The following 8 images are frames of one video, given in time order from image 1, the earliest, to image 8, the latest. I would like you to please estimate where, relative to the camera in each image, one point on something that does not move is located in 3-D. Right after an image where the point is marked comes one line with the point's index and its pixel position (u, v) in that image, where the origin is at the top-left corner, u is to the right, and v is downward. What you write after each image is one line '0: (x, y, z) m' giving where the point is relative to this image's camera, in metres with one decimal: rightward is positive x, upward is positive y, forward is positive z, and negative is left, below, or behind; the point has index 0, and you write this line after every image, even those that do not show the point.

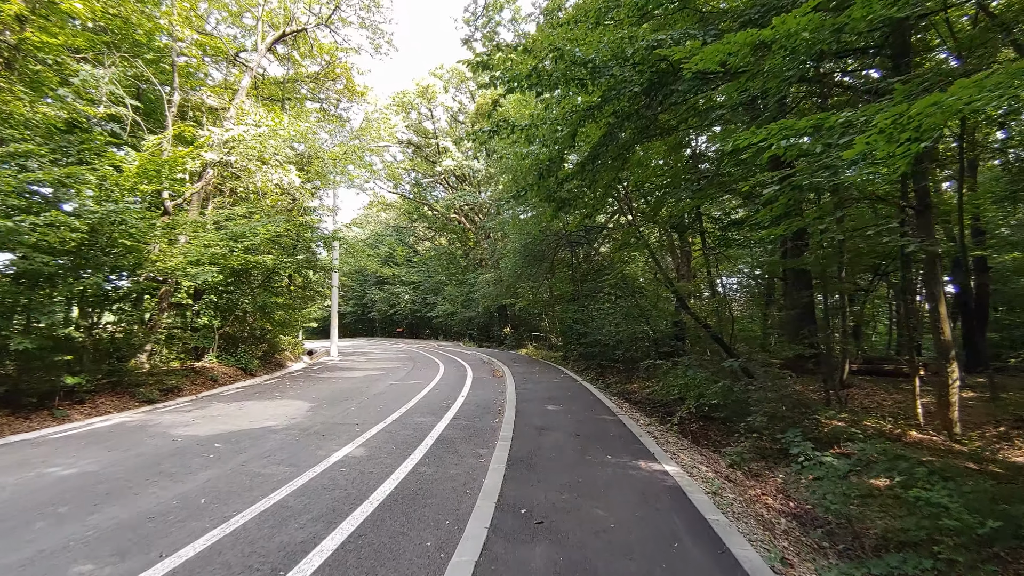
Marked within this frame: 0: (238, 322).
0: (-7.1, -0.9, +14.3) m
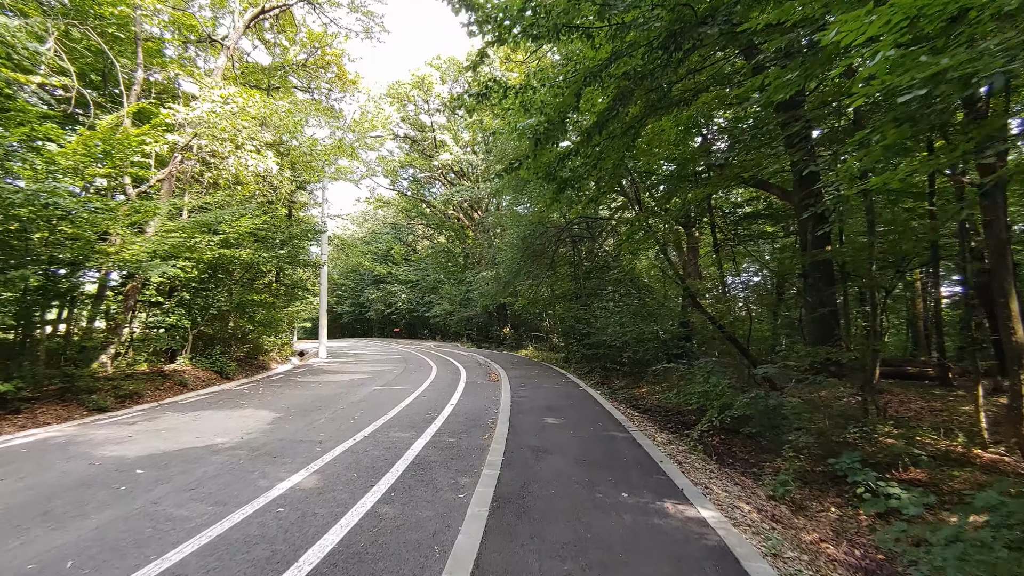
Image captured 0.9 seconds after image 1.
0: (-7.2, -0.8, +13.3) m
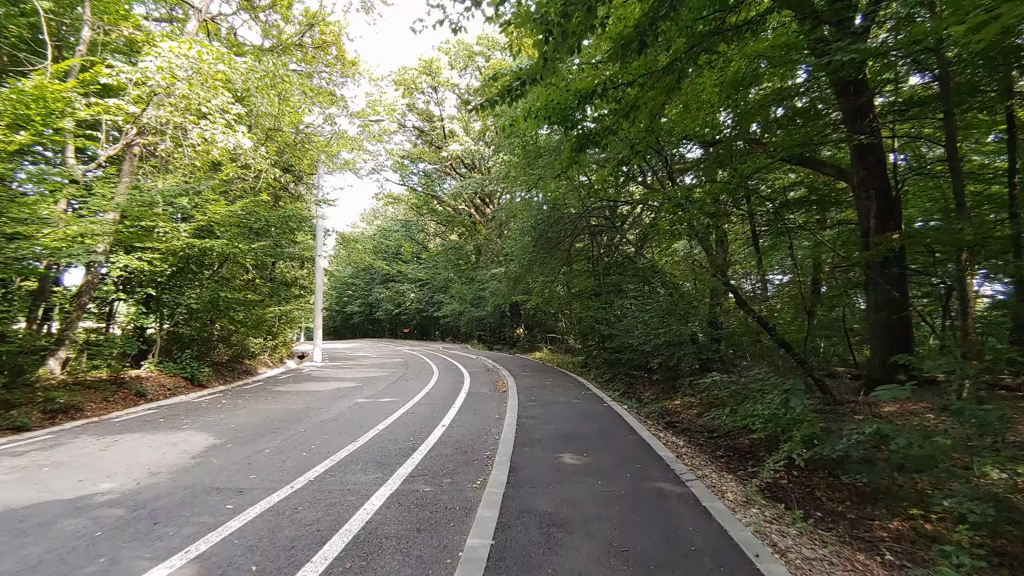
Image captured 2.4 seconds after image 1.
0: (-6.9, -0.7, +11.9) m
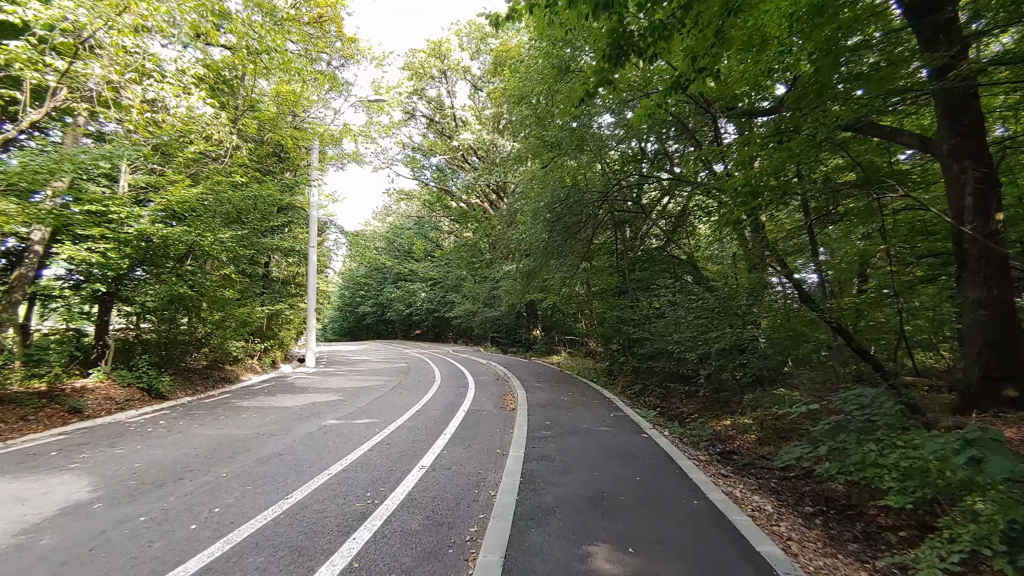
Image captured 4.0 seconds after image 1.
0: (-6.7, -0.6, +10.3) m
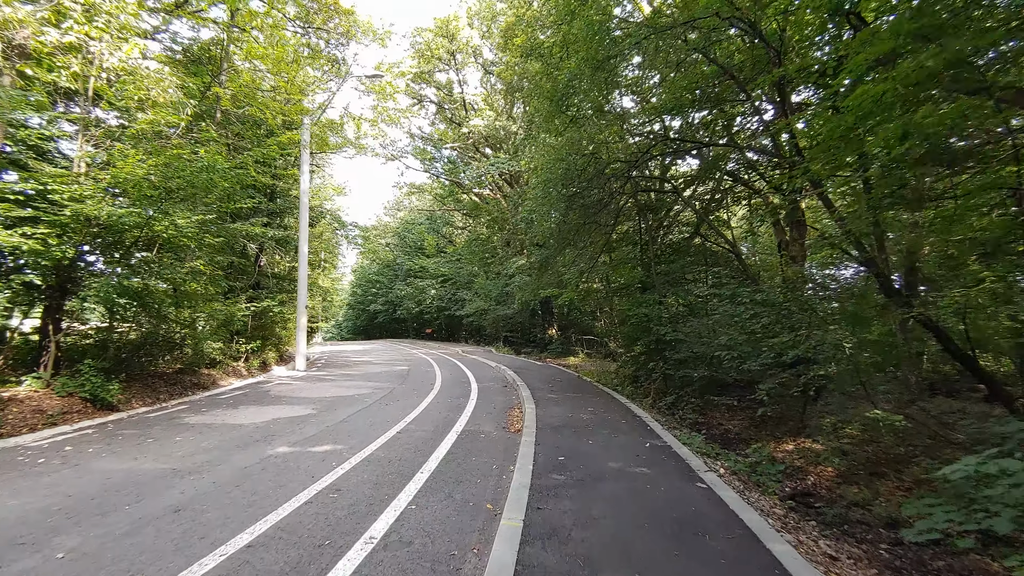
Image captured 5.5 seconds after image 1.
0: (-6.6, -0.5, +9.0) m
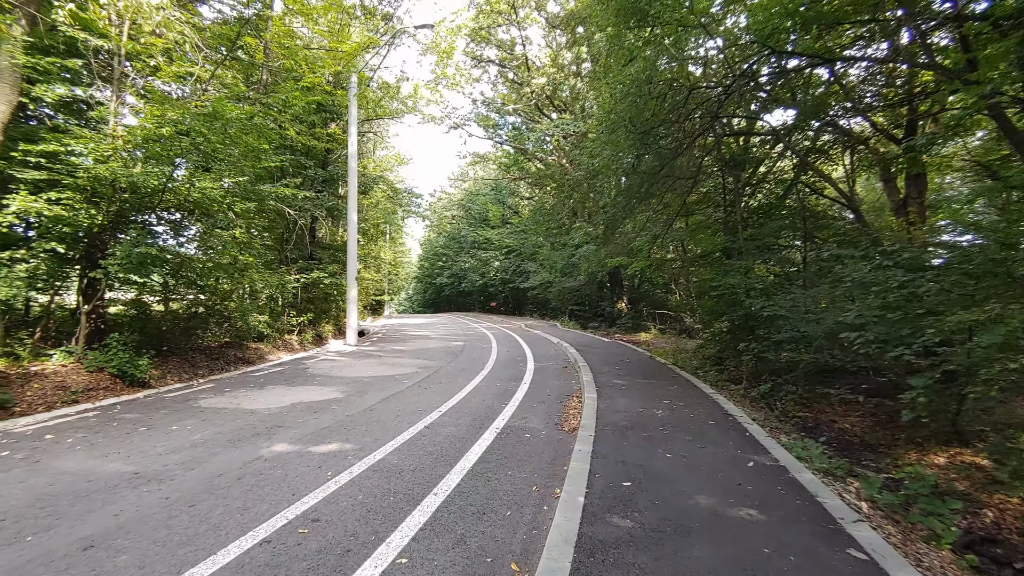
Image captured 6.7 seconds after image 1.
0: (-5.7, -0.1, +8.5) m
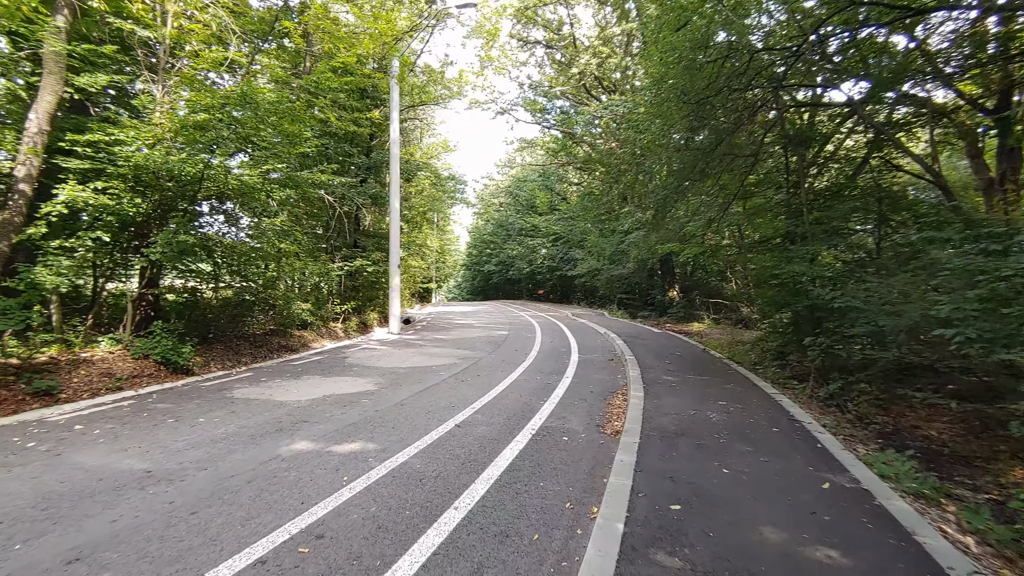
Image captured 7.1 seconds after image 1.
0: (-5.0, +0.1, +8.6) m
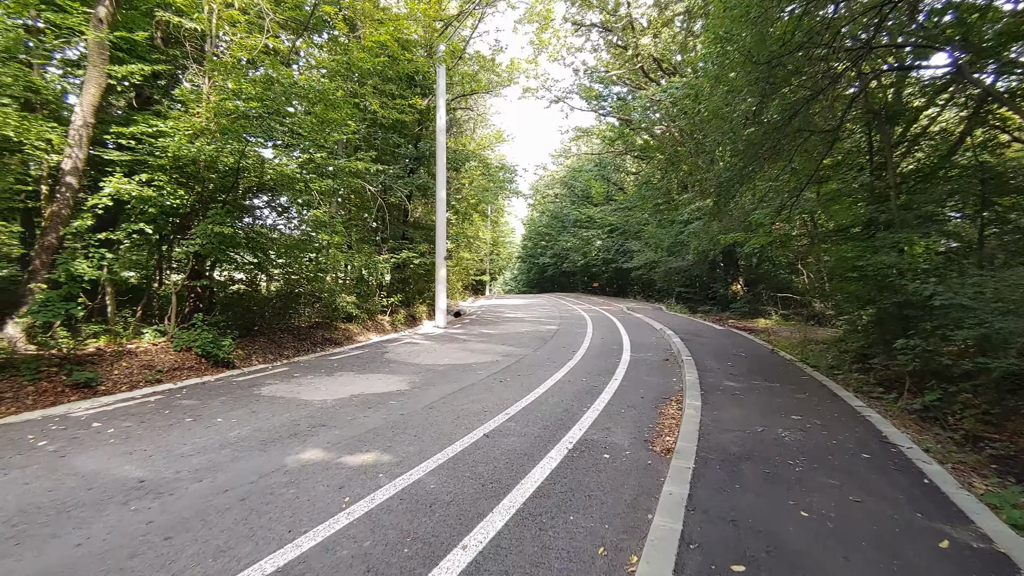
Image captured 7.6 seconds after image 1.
0: (-4.3, +0.3, +8.6) m
